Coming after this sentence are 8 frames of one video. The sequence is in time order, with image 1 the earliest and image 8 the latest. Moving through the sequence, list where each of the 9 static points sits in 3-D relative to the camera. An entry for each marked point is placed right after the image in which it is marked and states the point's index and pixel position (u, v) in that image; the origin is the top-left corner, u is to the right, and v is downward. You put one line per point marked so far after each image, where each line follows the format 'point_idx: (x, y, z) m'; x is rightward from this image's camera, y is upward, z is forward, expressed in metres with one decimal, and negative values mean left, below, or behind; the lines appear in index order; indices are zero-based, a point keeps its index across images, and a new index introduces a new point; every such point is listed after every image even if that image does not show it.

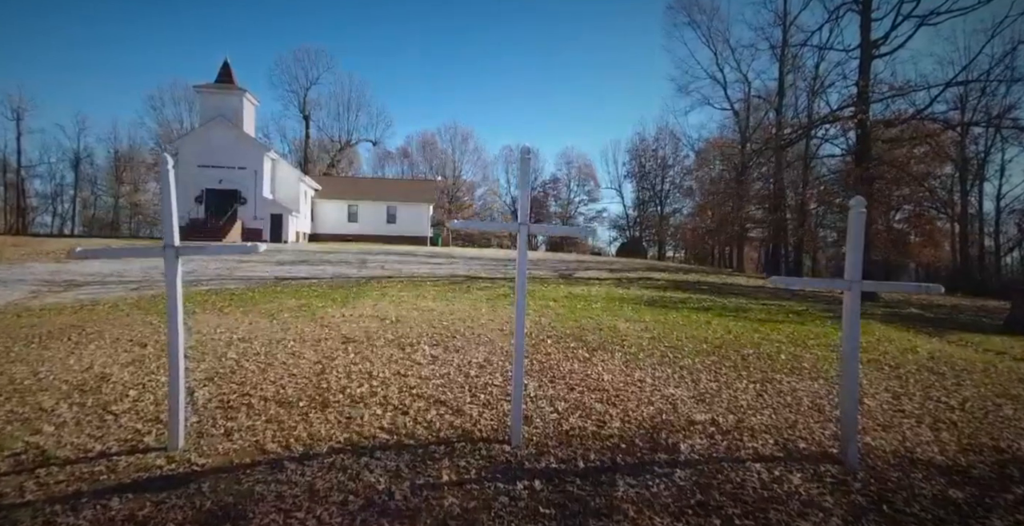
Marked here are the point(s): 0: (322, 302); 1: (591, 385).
0: (-3.2, -0.7, +10.8) m
1: (+0.6, -0.9, +4.9) m
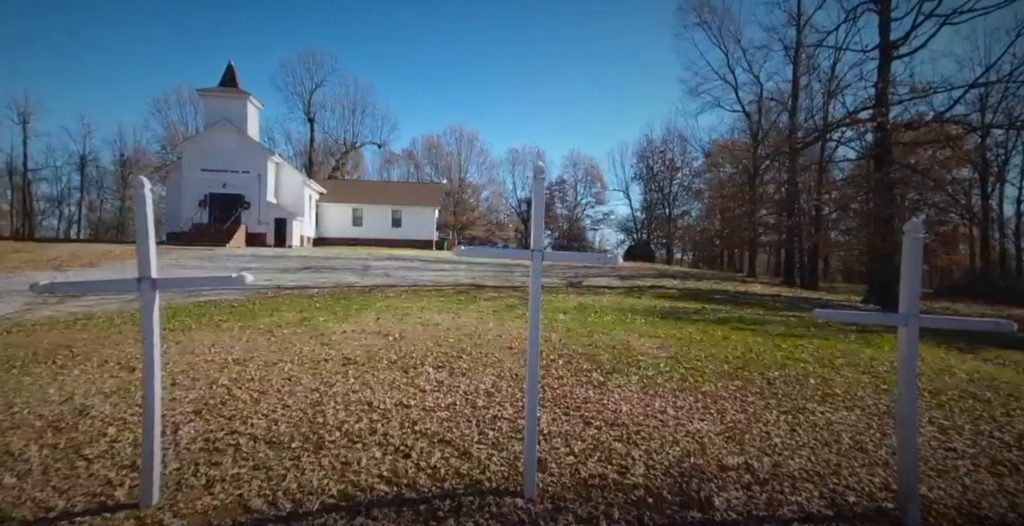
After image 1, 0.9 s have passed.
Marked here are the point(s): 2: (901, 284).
0: (-3.1, -0.9, +10.4) m
1: (+0.7, -1.1, +4.5) m
2: (+1.9, -0.1, +3.2) m
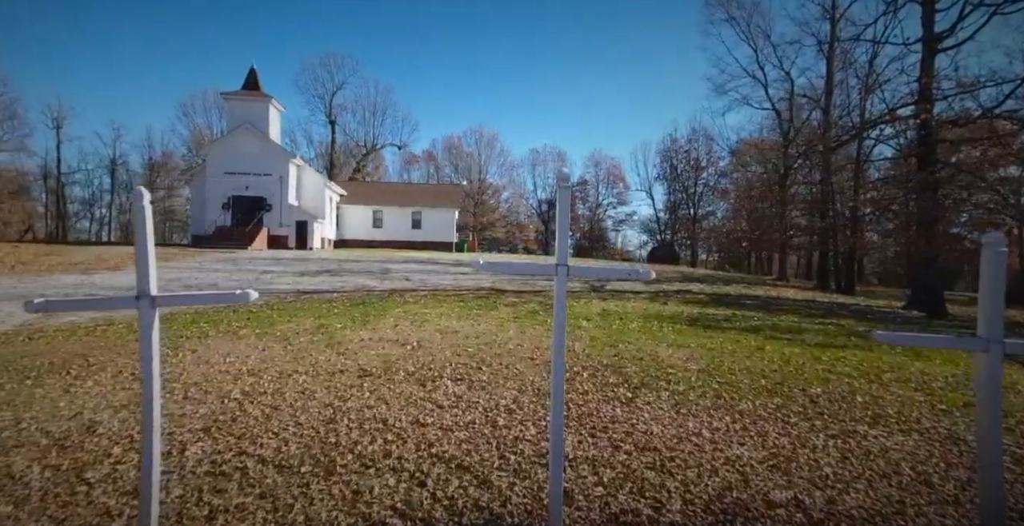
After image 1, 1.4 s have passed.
0: (-2.8, -1.0, +10.2) m
1: (+0.8, -1.2, +4.2) m
2: (+2.0, -0.2, +2.8) m
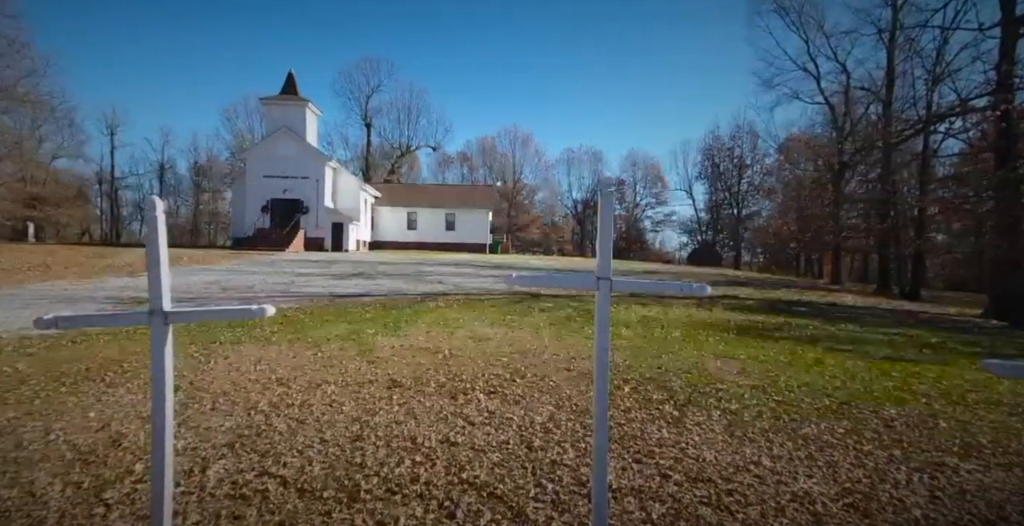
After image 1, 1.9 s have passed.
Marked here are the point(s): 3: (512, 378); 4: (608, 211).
0: (-2.2, -1.0, +10.0) m
1: (+1.1, -1.2, +3.8) m
2: (+2.2, -0.2, +2.3) m
3: (0.0, -1.2, +6.7) m
4: (+0.5, +0.3, +3.5) m
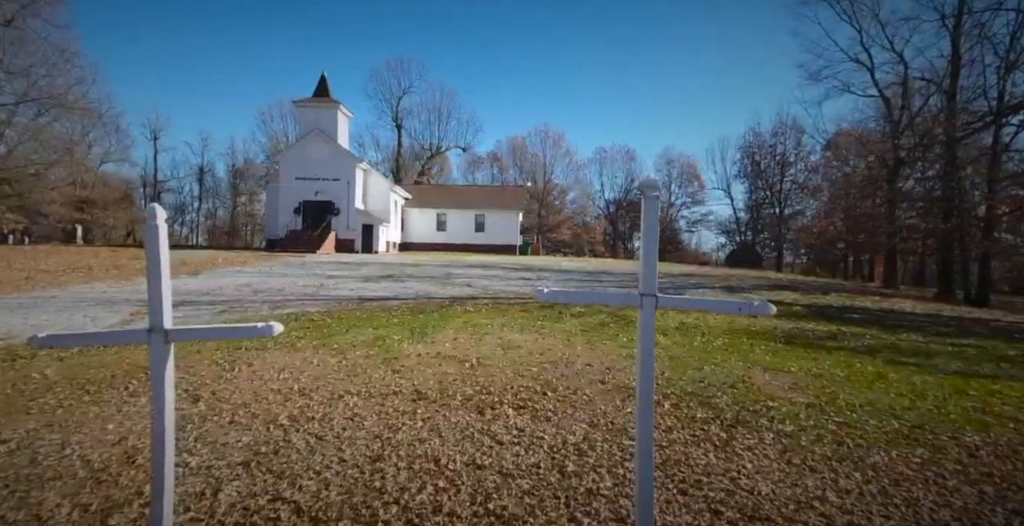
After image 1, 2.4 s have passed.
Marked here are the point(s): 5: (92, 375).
0: (-1.7, -1.1, +9.8) m
1: (+1.2, -1.3, +3.4) m
2: (+2.3, -0.3, +1.9) m
3: (+0.3, -1.3, +6.3) m
4: (+0.7, +0.2, +3.1) m
5: (-4.8, -1.3, +7.2) m
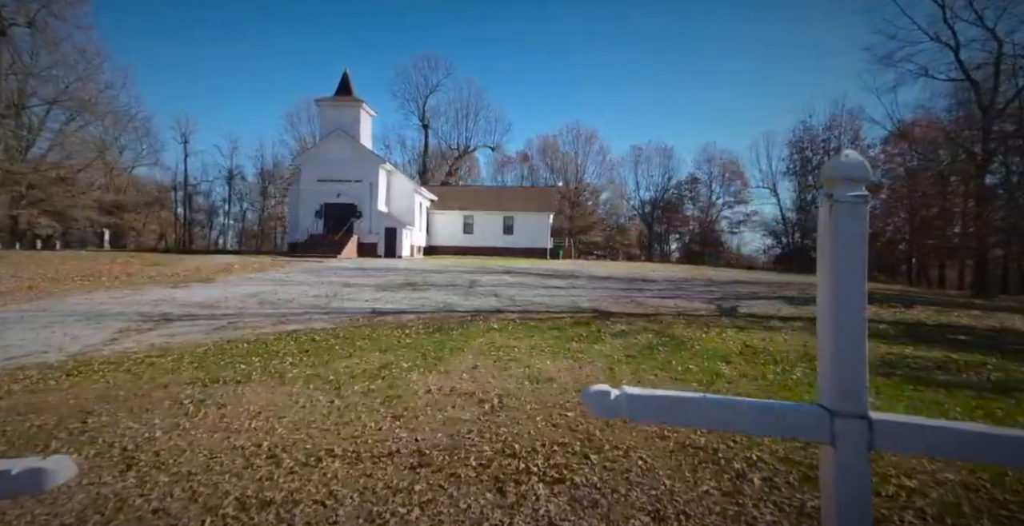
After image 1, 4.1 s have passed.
0: (-1.3, -1.3, +8.3) m
1: (+1.3, -1.5, +1.7) m
2: (+2.3, -0.4, +0.2) m
3: (+0.5, -1.4, +4.7) m
4: (+0.7, +0.1, +1.5) m
5: (-4.5, -1.5, +5.8) m
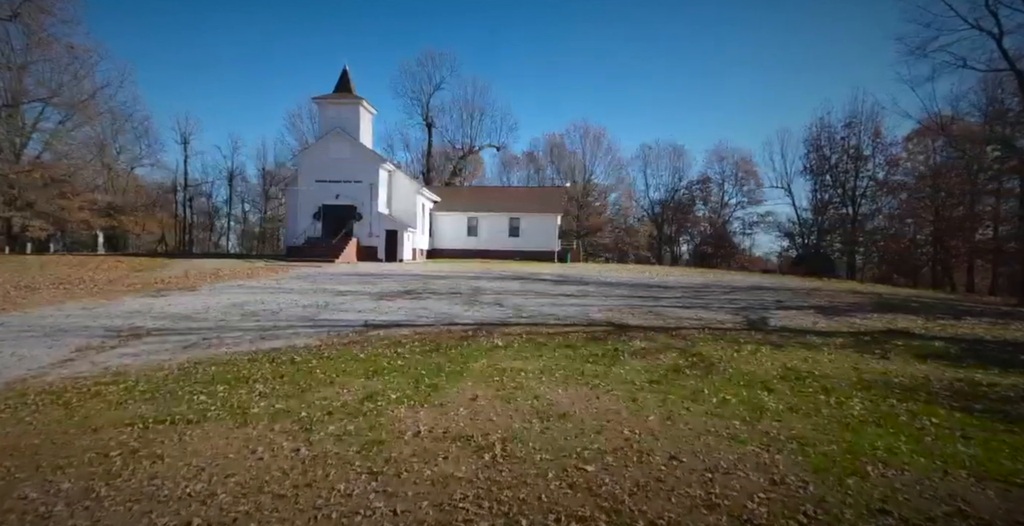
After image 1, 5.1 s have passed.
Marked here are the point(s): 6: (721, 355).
0: (-1.3, -1.4, +7.1) m
1: (+1.3, -1.6, +0.5) m
2: (+2.3, -0.6, -1.1) m
3: (+0.6, -1.6, +3.5) m
4: (+0.7, -0.1, +0.2) m
5: (-4.5, -1.7, +4.7) m
6: (+3.1, -1.4, +9.4) m
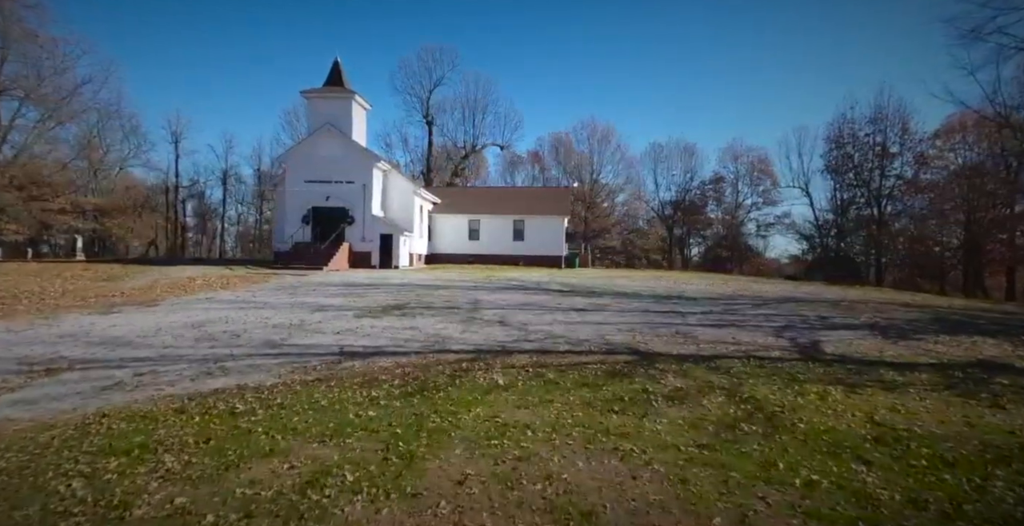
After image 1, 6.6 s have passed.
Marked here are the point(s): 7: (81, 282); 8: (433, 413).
0: (-1.2, -1.7, +5.0) m
1: (+1.3, -1.8, -1.5) m
2: (+2.3, -0.8, -3.1) m
3: (+0.6, -1.8, +1.5) m
4: (+0.7, -0.3, -1.8) m
5: (-4.5, -1.9, +2.7) m
6: (+3.1, -1.6, +7.4) m
7: (-12.1, -0.6, +18.0) m
8: (-0.8, -1.5, +6.9) m
